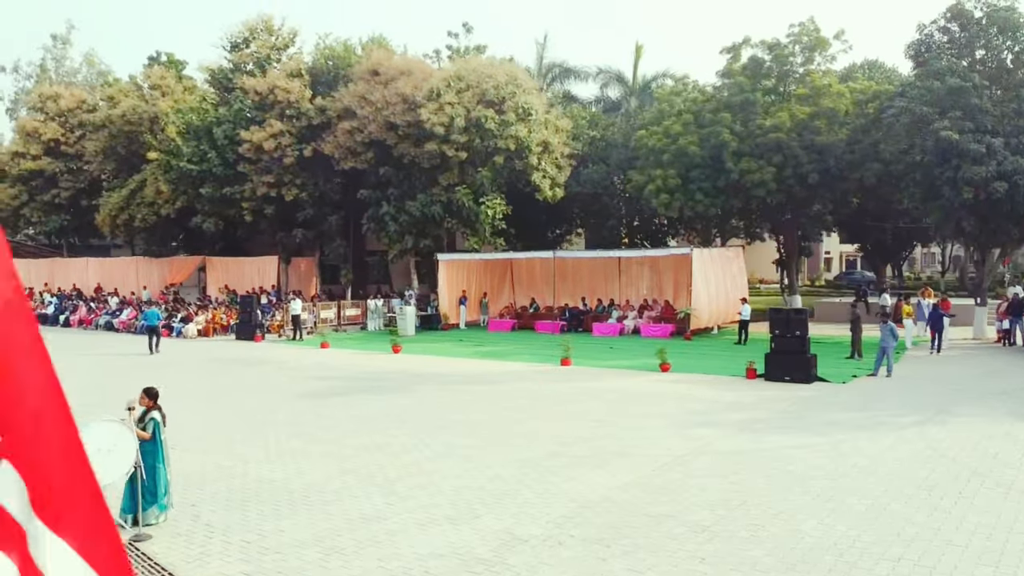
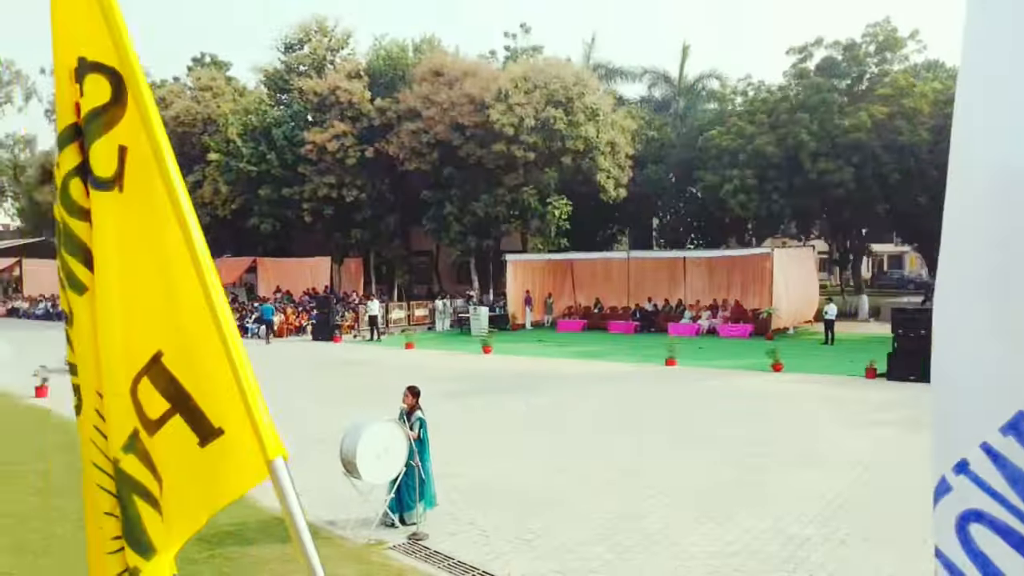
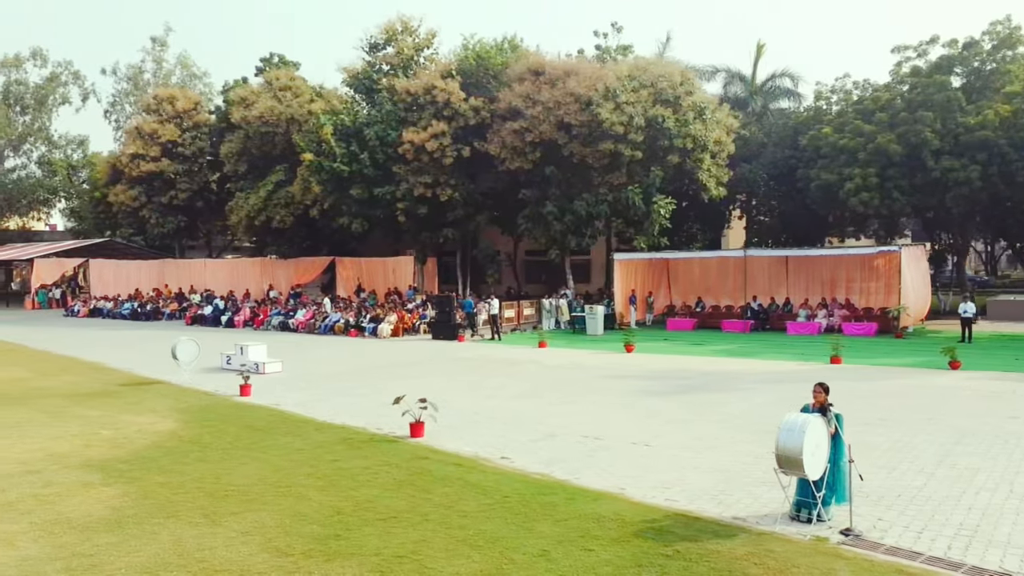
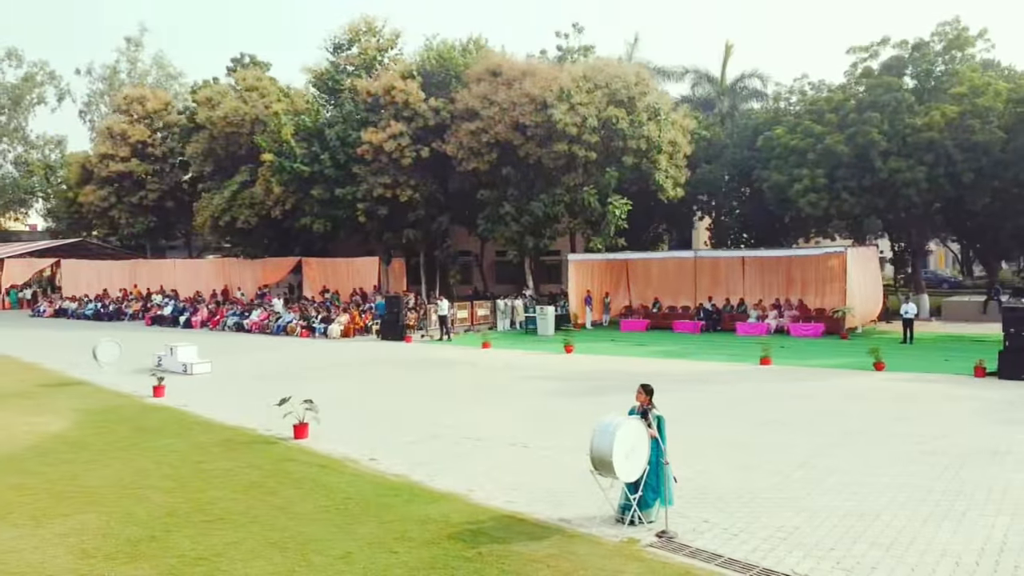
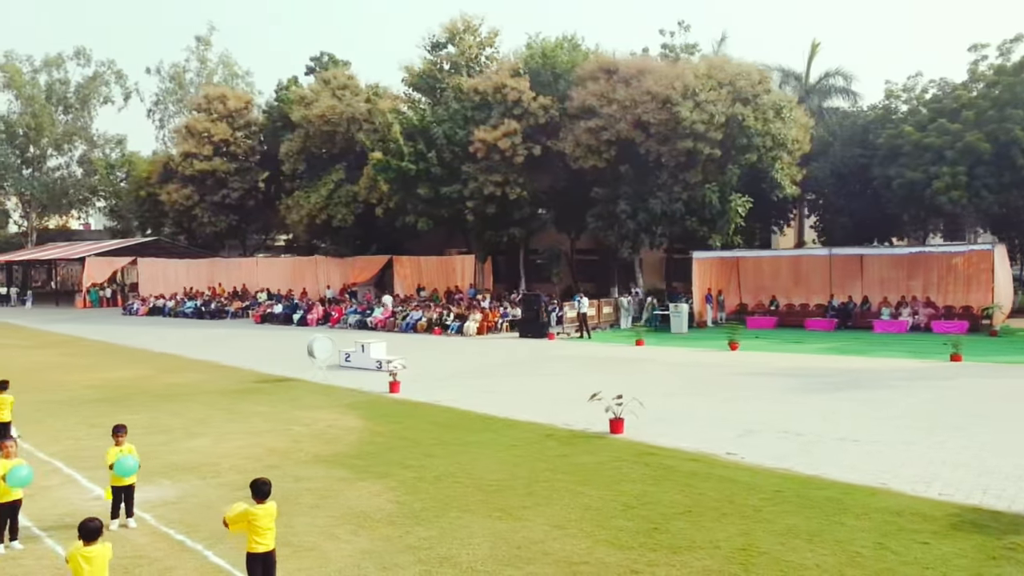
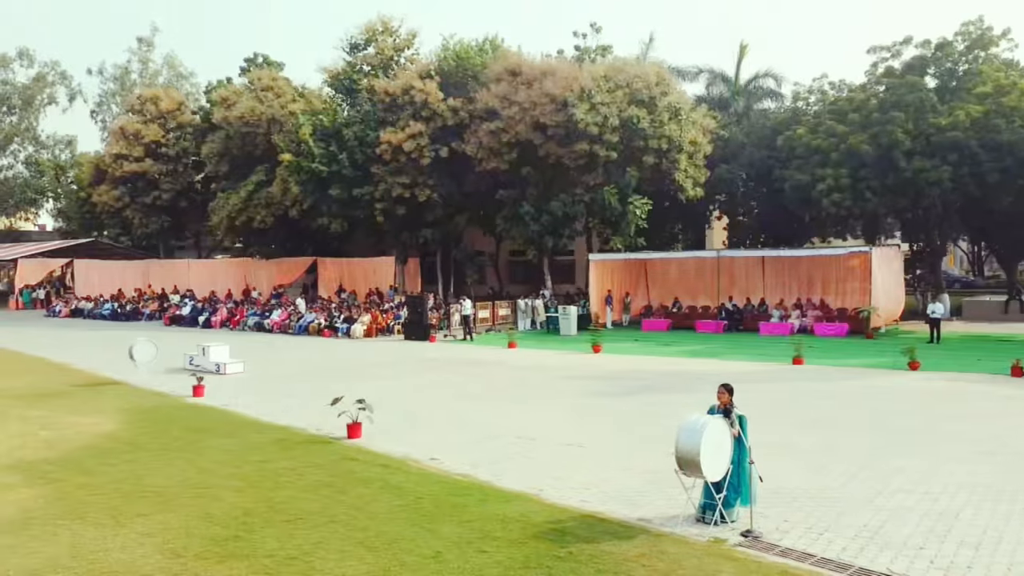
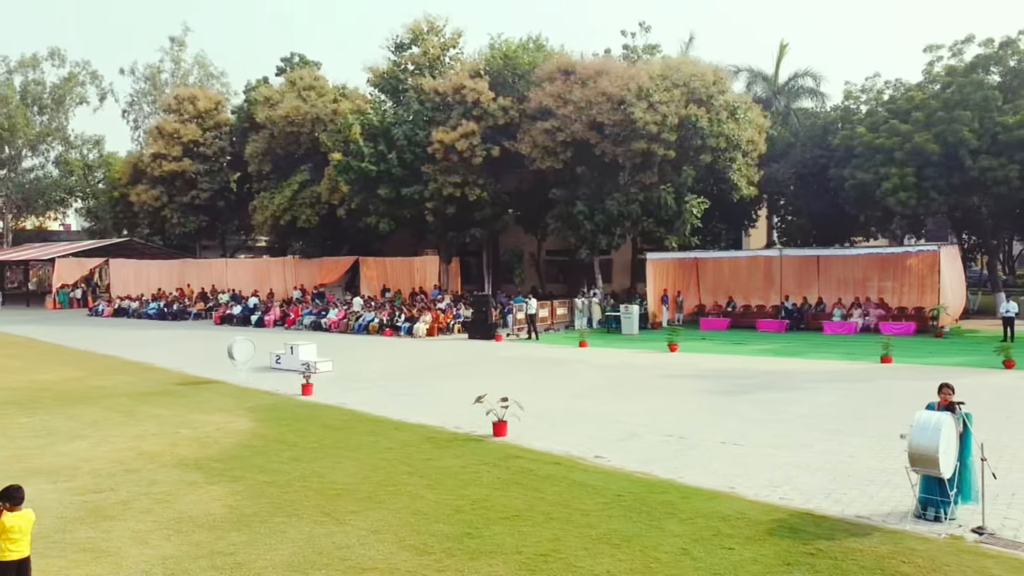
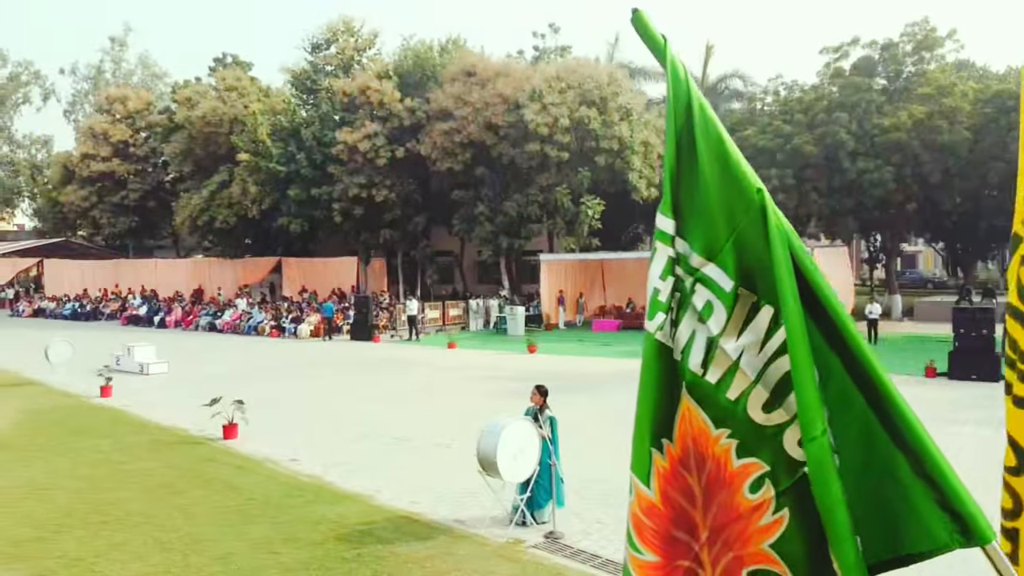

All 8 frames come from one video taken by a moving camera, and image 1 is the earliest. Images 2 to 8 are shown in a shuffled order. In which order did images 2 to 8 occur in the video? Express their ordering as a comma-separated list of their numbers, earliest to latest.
2, 8, 4, 6, 3, 7, 5
